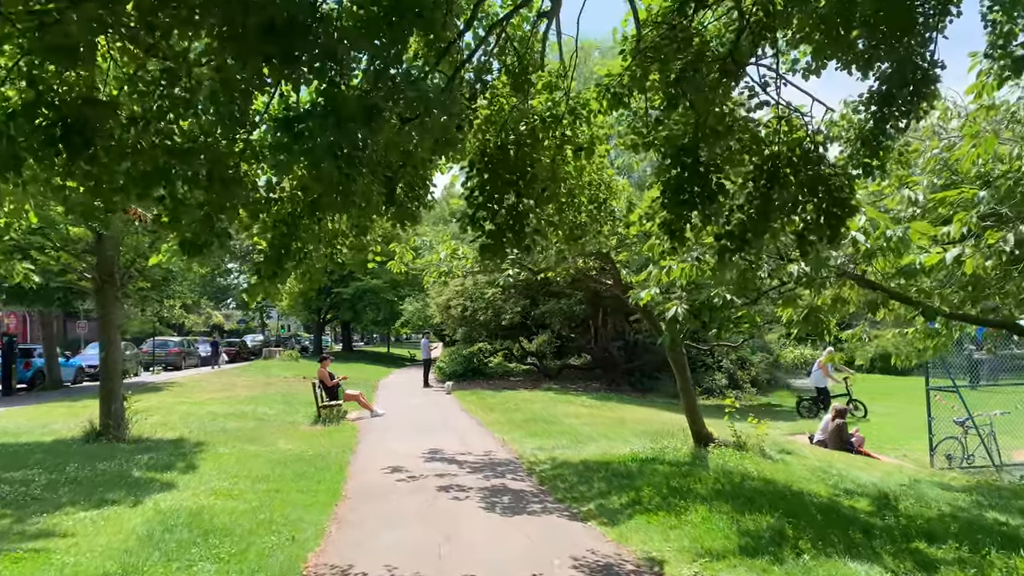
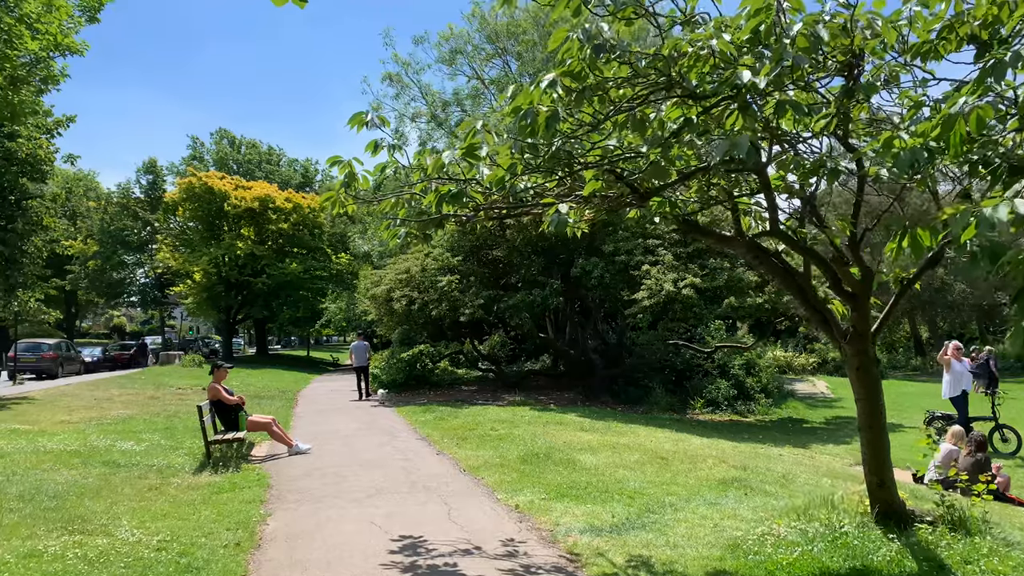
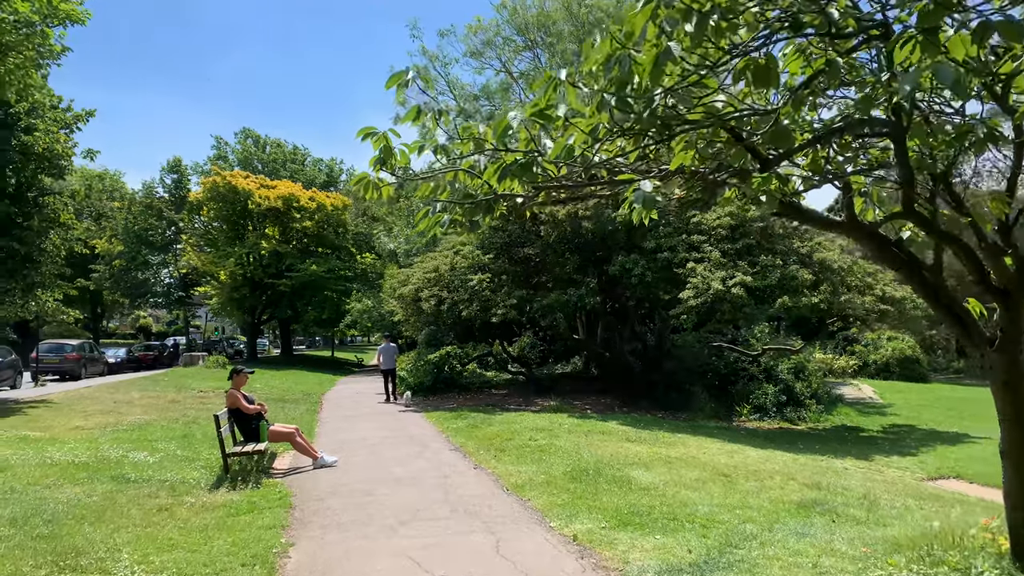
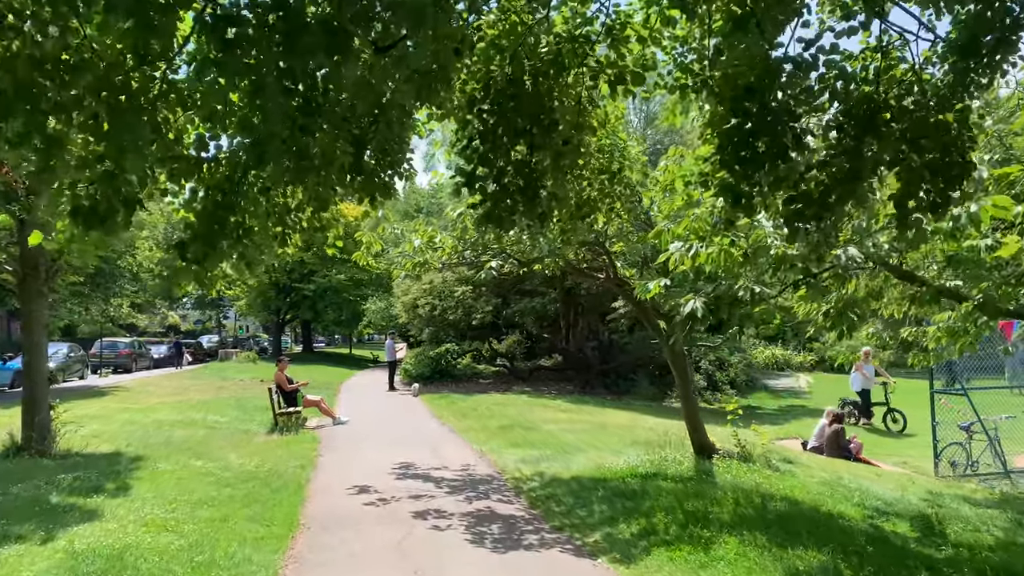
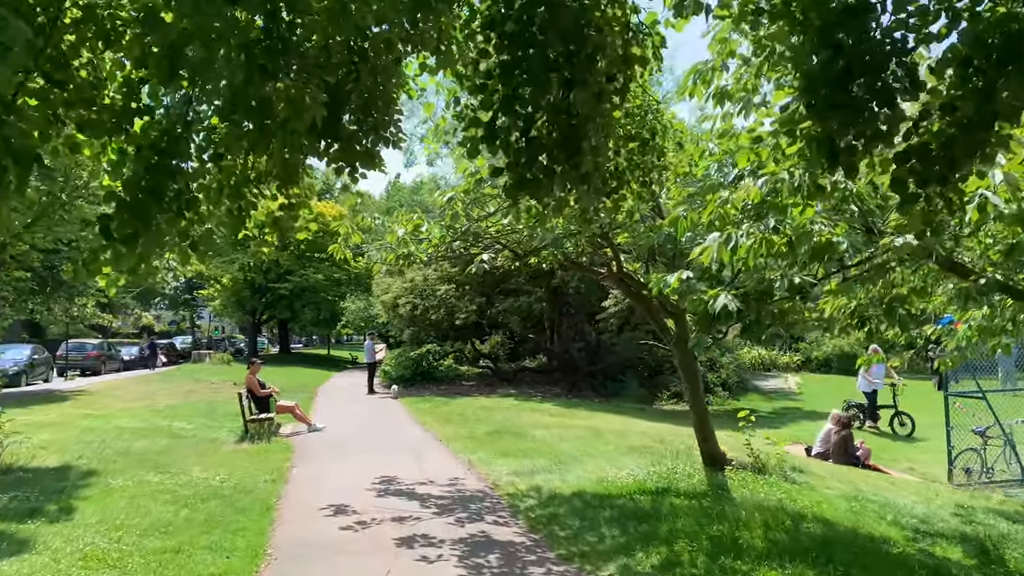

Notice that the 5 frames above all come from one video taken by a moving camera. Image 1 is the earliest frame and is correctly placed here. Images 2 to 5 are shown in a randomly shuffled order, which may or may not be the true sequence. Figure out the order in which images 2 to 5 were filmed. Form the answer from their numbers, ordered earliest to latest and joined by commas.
4, 5, 2, 3
